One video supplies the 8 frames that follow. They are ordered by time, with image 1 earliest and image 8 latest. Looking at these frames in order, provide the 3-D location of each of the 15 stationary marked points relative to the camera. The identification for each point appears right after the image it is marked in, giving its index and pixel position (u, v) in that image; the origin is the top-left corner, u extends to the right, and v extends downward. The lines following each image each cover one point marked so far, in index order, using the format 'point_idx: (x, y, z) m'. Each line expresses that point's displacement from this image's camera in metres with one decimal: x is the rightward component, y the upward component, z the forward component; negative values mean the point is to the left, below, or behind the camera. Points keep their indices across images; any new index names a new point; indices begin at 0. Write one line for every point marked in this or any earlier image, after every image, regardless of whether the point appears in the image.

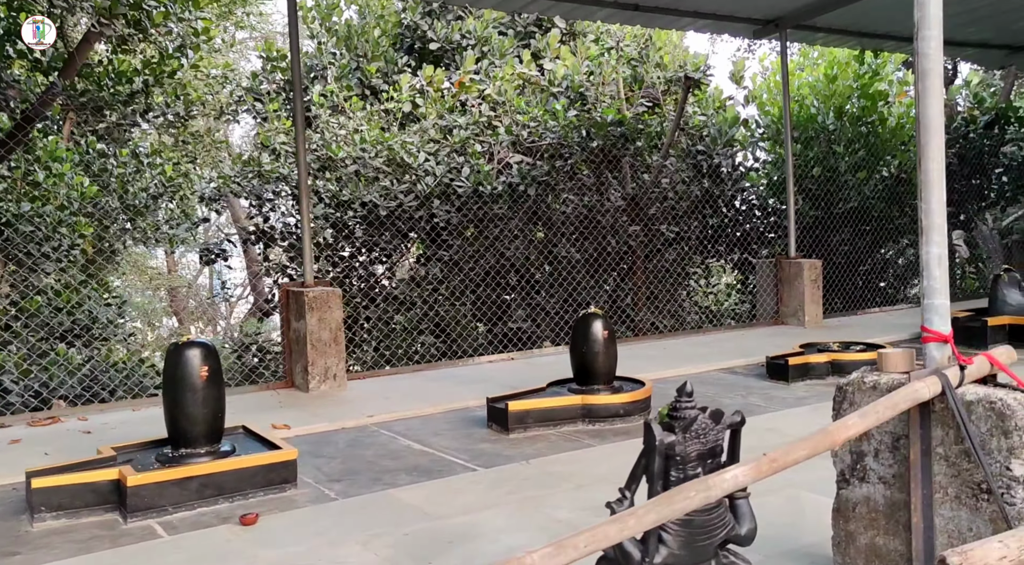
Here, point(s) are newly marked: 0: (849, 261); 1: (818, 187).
0: (+3.7, +0.2, +11.2) m
1: (+3.3, +1.0, +10.8) m
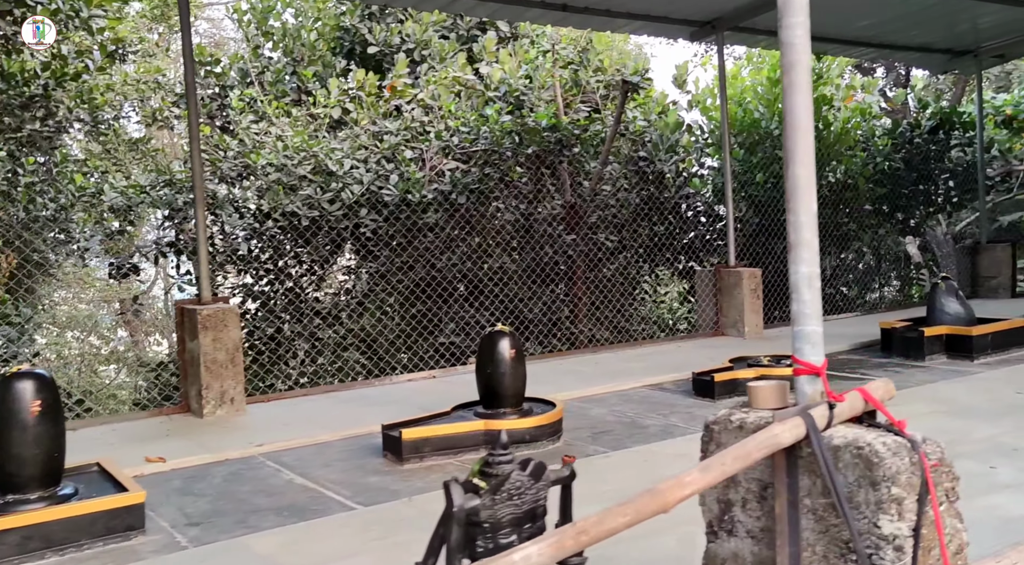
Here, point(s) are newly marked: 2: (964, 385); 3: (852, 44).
0: (+3.1, +0.2, +11.1) m
1: (+2.6, +0.9, +10.6) m
2: (+2.5, -0.6, +5.5) m
3: (+3.5, +2.5, +10.3) m
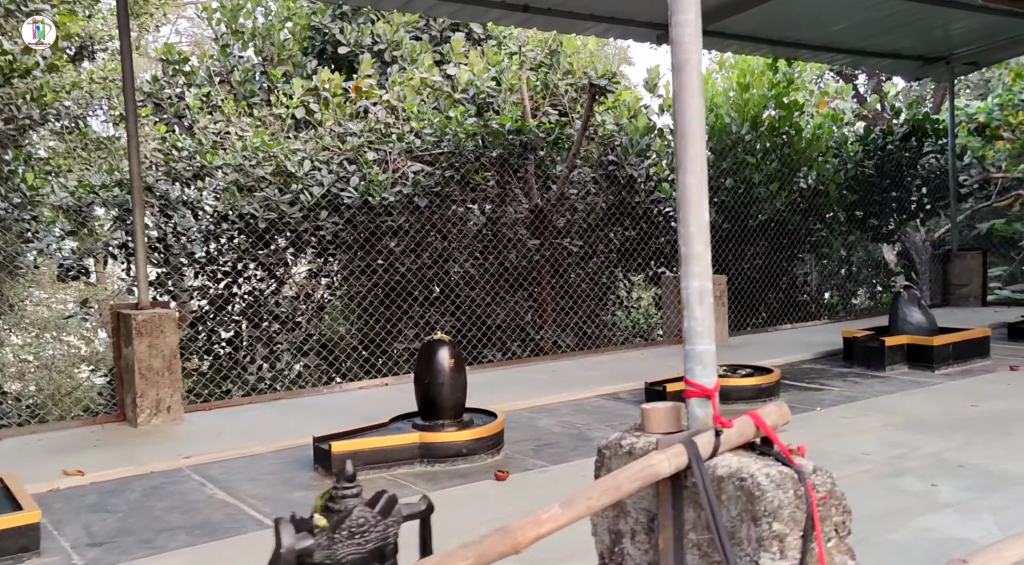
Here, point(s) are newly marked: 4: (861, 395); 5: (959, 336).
0: (+2.7, +0.1, +11.0) m
1: (+2.3, +0.9, +10.5) m
2: (+2.2, -0.6, +5.4) m
3: (+3.2, +2.4, +10.2) m
4: (+2.0, -0.6, +5.7) m
5: (+2.9, -0.4, +6.6) m
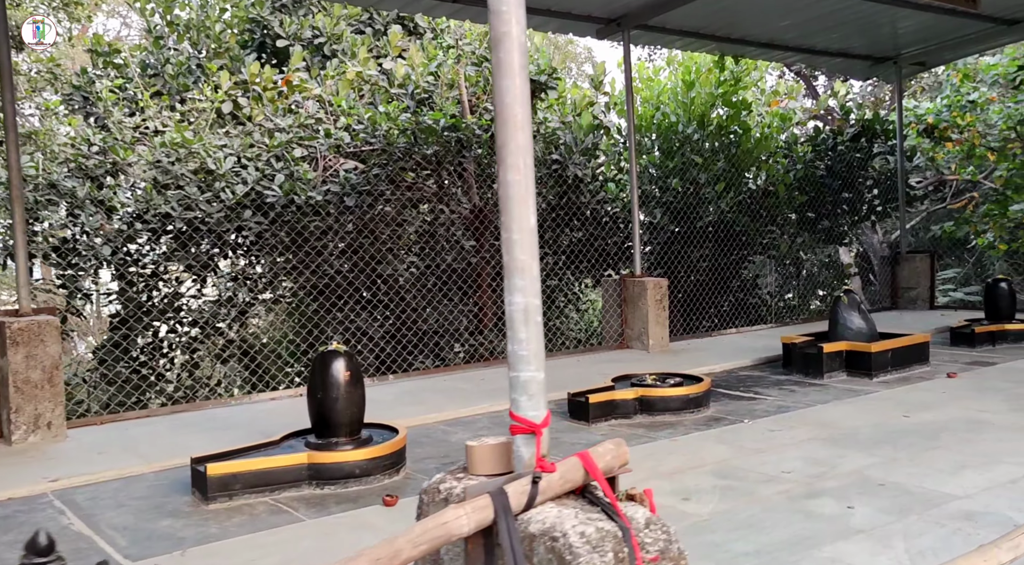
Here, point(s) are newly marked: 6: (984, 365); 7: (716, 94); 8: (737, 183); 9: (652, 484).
0: (+2.1, +0.1, +10.8) m
1: (+1.7, +0.8, +10.3) m
2: (+1.8, -0.7, +5.2) m
3: (+2.6, +2.4, +10.0) m
4: (+1.5, -0.7, +5.4) m
5: (+2.5, -0.4, +6.4) m
6: (+3.2, -0.6, +6.8) m
7: (+2.1, +2.0, +10.5) m
8: (+2.4, +1.1, +10.8) m
9: (+0.5, -0.8, +3.7) m
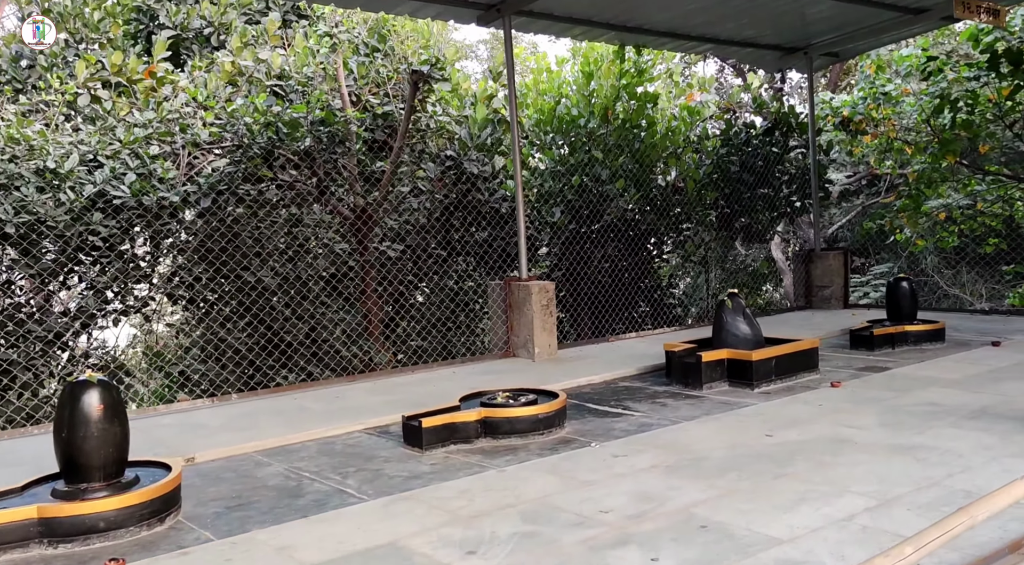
0: (+1.1, 0.0, +10.3) m
1: (+0.7, +0.8, +9.8) m
2: (+1.0, -0.7, +4.8) m
3: (+1.5, +2.4, +9.6) m
4: (+0.7, -0.7, +5.0) m
5: (+1.6, -0.4, +6.0) m
6: (+2.3, -0.6, +6.4) m
7: (+1.1, +2.0, +10.0) m
8: (+1.4, +1.1, +10.3) m
9: (-0.2, -0.8, +3.2) m
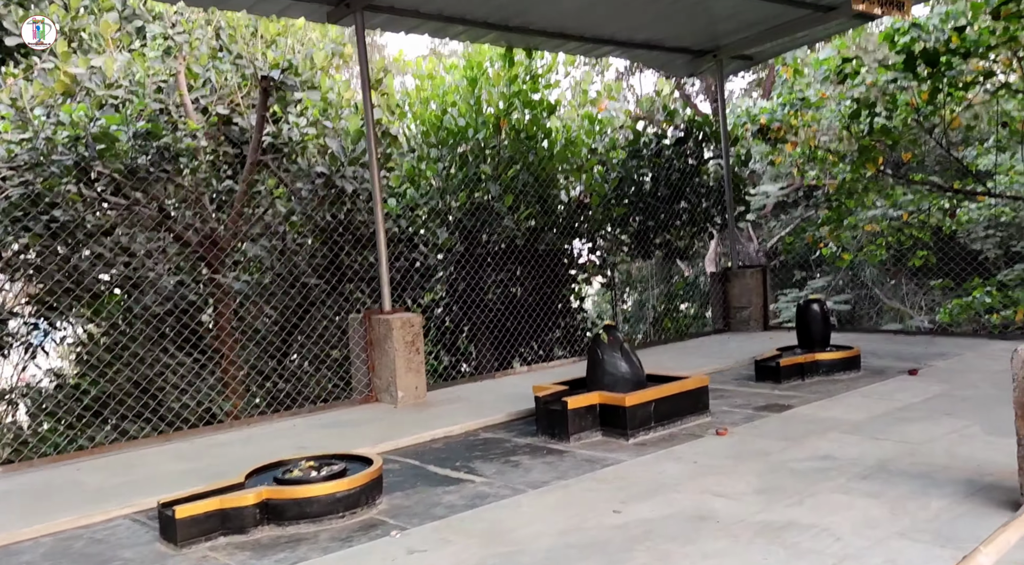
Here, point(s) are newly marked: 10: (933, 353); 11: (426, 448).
0: (+0.1, -0.2, +9.4) m
1: (-0.4, +0.6, +8.9) m
2: (+0.2, -0.8, +3.9) m
3: (+0.5, +2.1, +8.8) m
4: (-0.1, -0.9, +4.1) m
5: (+0.8, -0.6, +5.1) m
6: (+1.5, -0.7, +5.6) m
7: (0.0, +1.7, +9.2) m
8: (+0.3, +0.8, +9.5) m
9: (-0.9, -0.9, +2.3) m
10: (+3.1, -0.5, +7.4) m
11: (-0.4, -0.8, +5.1) m
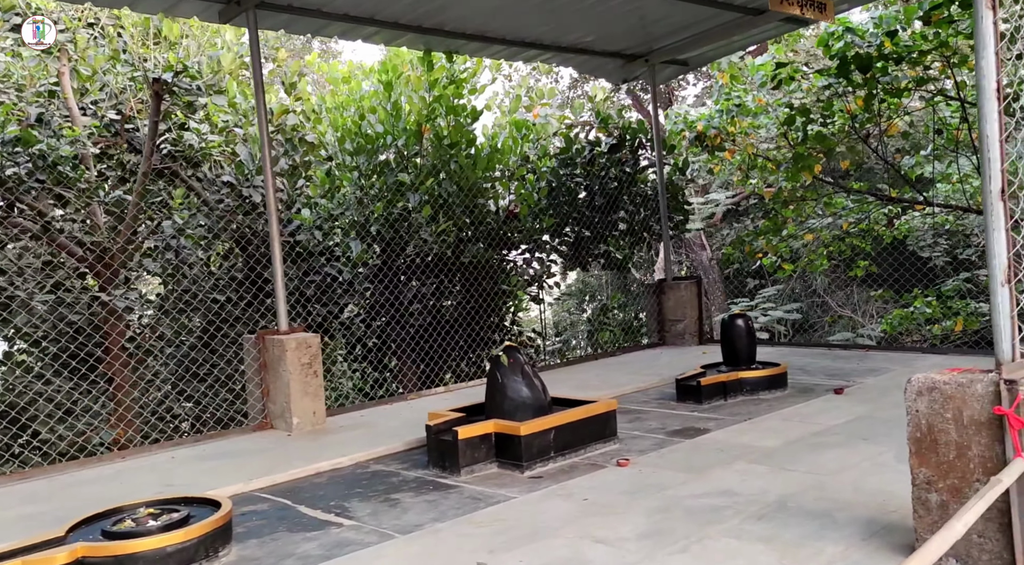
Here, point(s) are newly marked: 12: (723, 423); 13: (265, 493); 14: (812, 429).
0: (-0.6, -0.3, +9.0) m
1: (-1.0, +0.5, +8.5) m
2: (-0.3, -0.9, +3.5) m
3: (-0.2, +2.0, +8.4) m
4: (-0.6, -0.9, +3.7) m
5: (+0.2, -0.6, +4.7) m
6: (+0.9, -0.8, +5.3) m
7: (-0.7, +1.6, +8.8) m
8: (-0.4, +0.7, +9.1) m
9: (-1.4, -1.0, +1.8) m
10: (+2.5, -0.6, +7.1) m
11: (-1.0, -0.9, +4.7) m
12: (+1.2, -0.8, +5.7) m
13: (-1.1, -0.9, +4.5) m
14: (+1.6, -0.8, +5.2) m
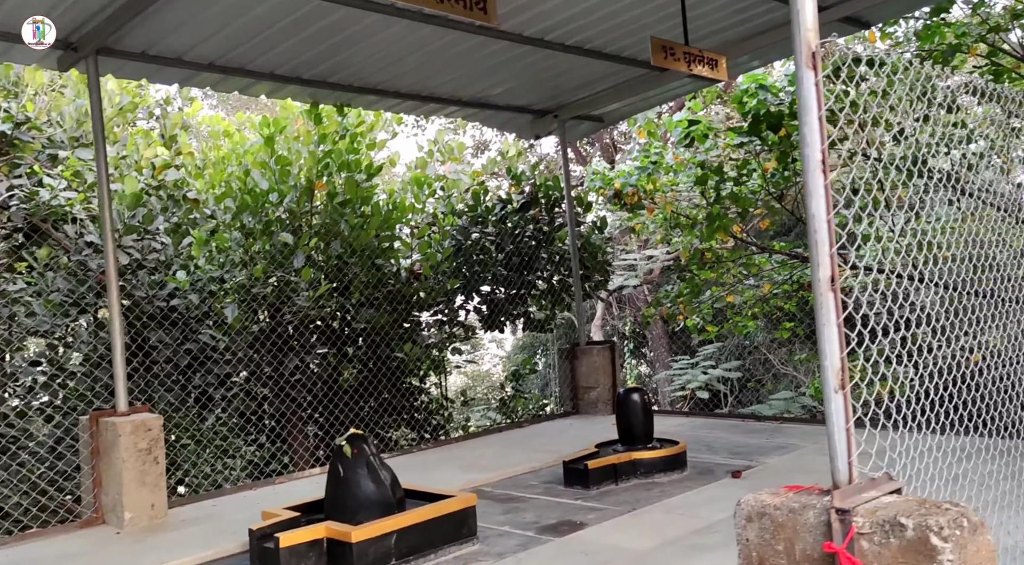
0: (-1.5, -0.9, +8.5) m
1: (-1.9, -0.1, +8.0) m
2: (-0.9, -1.2, +2.9) m
3: (-1.0, +1.5, +7.9) m
4: (-1.2, -1.2, +3.1) m
5: (-0.4, -1.0, +4.2) m
6: (+0.2, -1.2, +4.7) m
7: (-1.5, +1.0, +8.3) m
8: (-1.2, +0.1, +8.6) m
9: (-1.9, -1.2, +1.2) m
10: (+1.7, -1.1, +6.6) m
11: (-1.7, -1.3, +4.0) m
12: (+0.5, -1.2, +5.1) m
13: (-1.8, -1.3, +3.9) m
14: (+0.9, -1.1, +4.7) m
